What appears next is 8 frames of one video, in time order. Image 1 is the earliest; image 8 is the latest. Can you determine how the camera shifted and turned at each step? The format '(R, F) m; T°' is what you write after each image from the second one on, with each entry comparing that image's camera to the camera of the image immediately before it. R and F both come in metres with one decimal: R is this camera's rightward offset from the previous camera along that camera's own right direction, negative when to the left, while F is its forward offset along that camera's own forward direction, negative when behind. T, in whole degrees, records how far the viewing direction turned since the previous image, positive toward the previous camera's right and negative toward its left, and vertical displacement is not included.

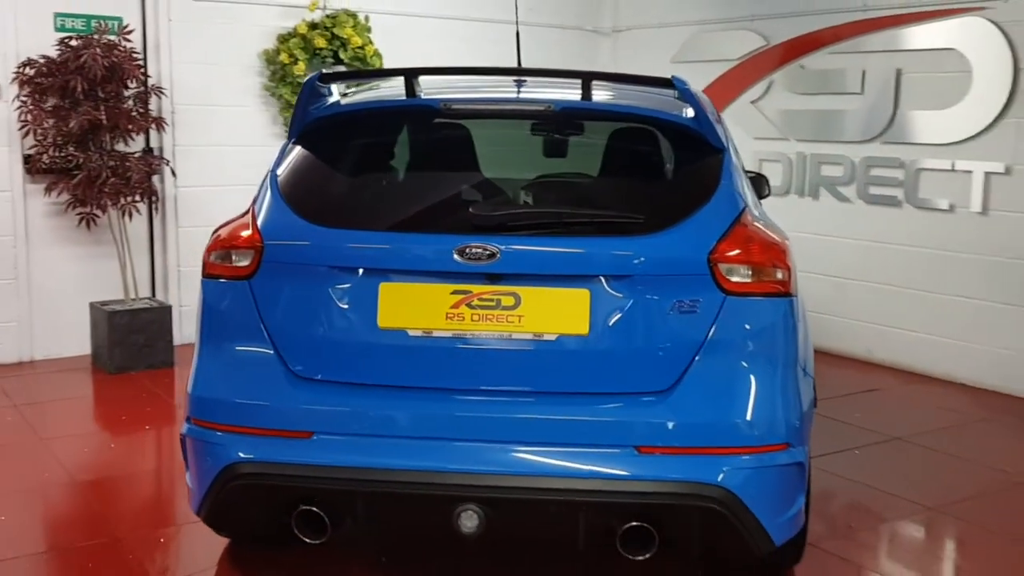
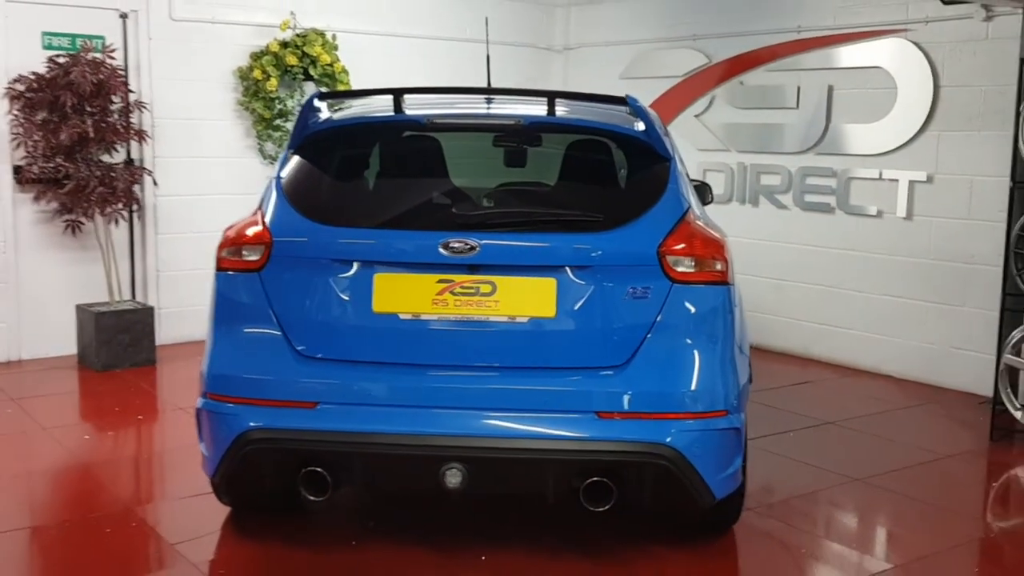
(-0.1, -0.4) m; +3°
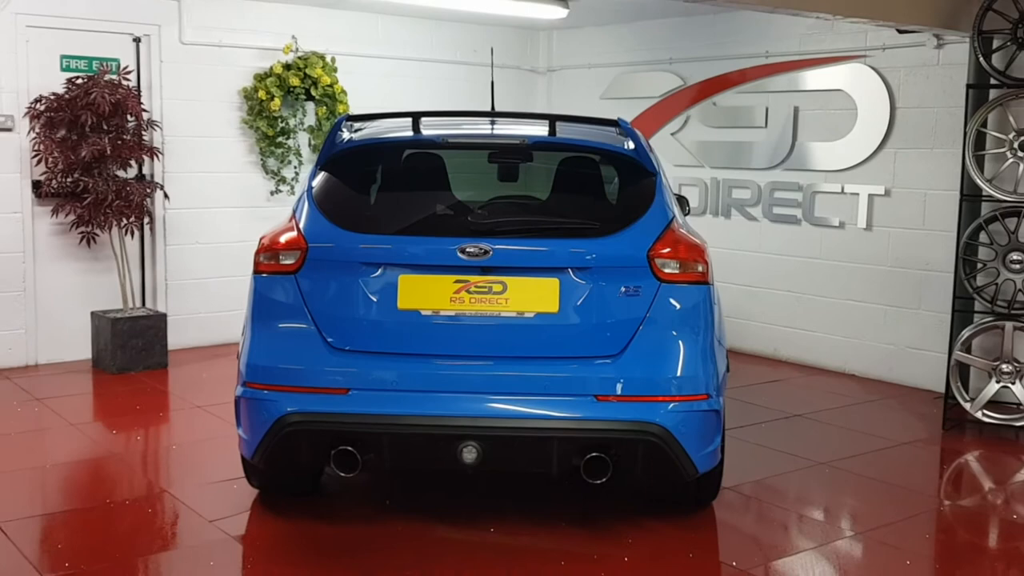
(-0.1, -0.4) m; +2°
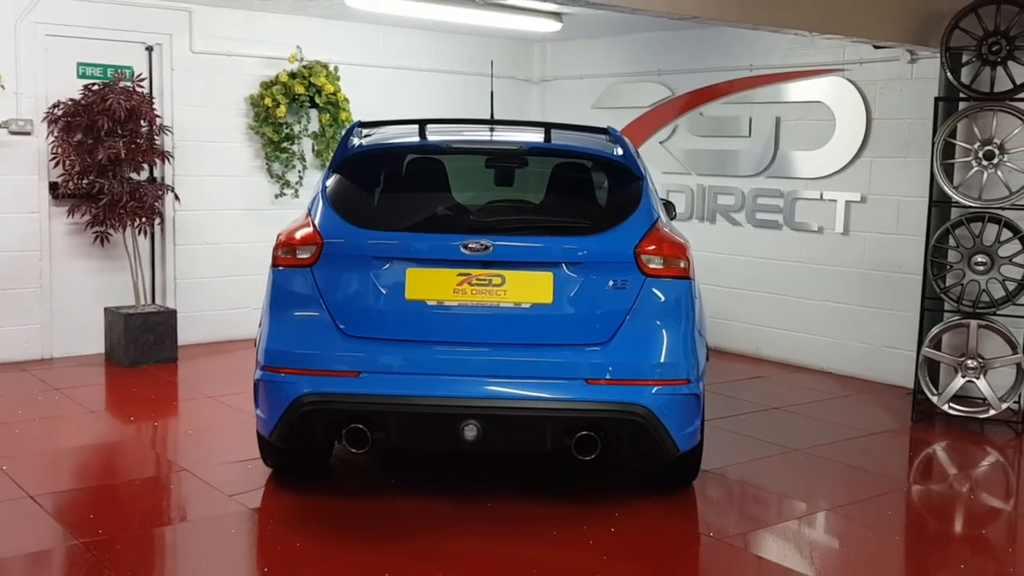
(0.0, -0.3) m; +1°
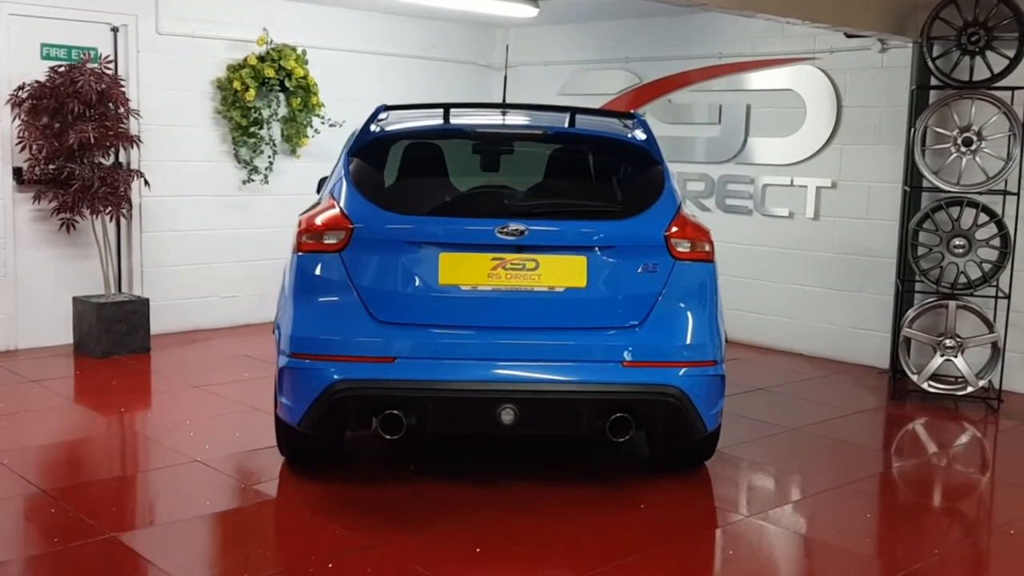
(-0.4, 0.0) m; +5°
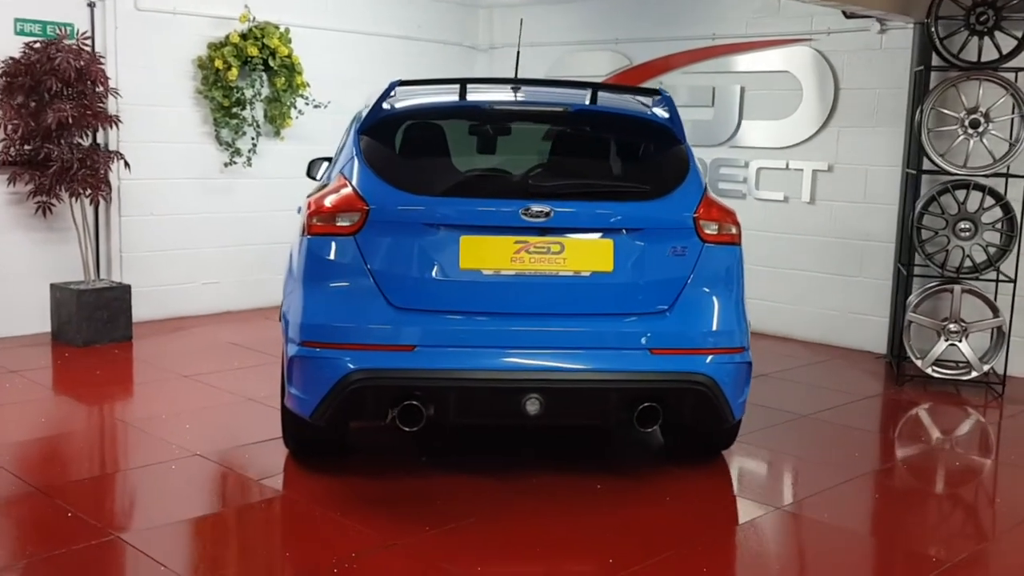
(-0.2, +0.1) m; +2°
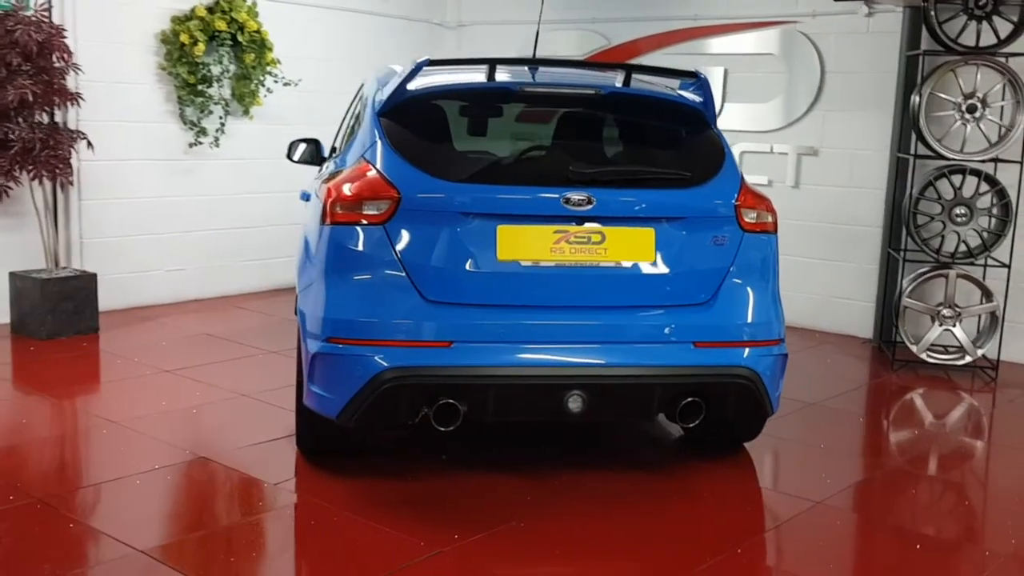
(-0.3, +0.2) m; +4°
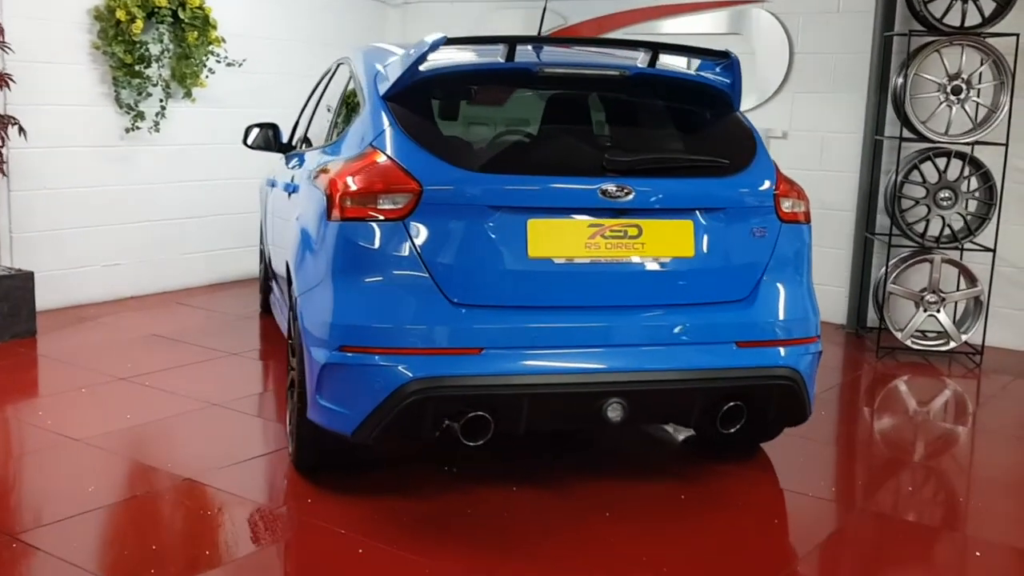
(-0.3, +0.3) m; +5°
